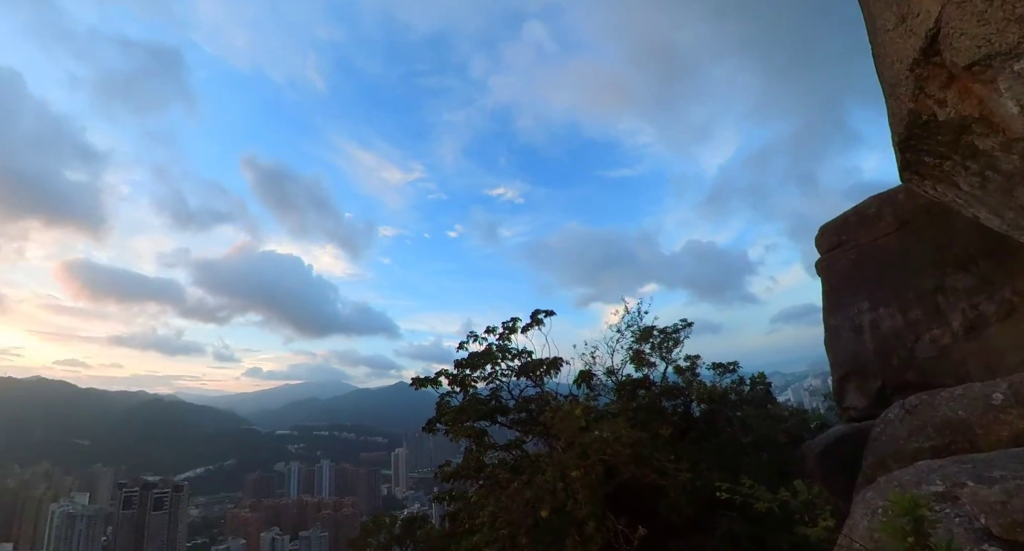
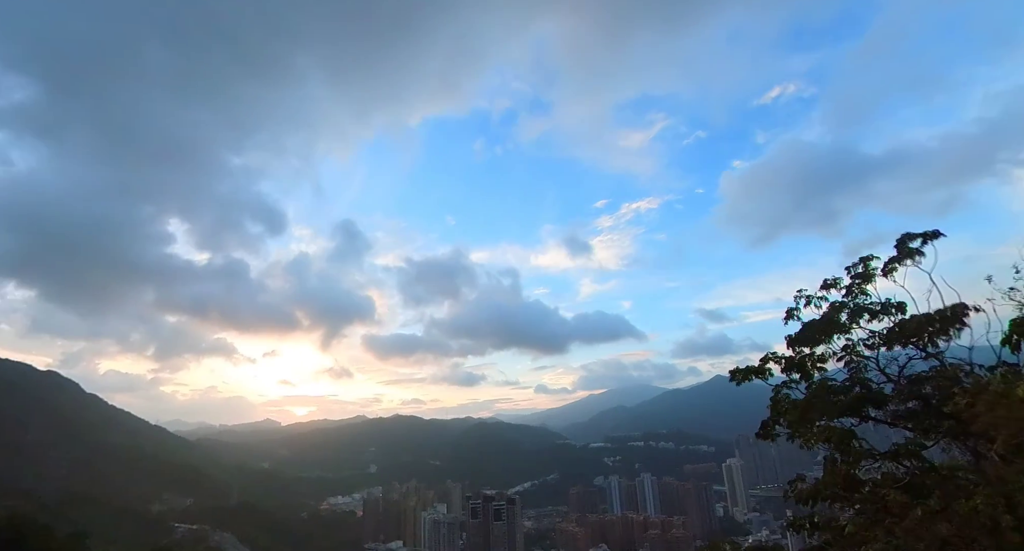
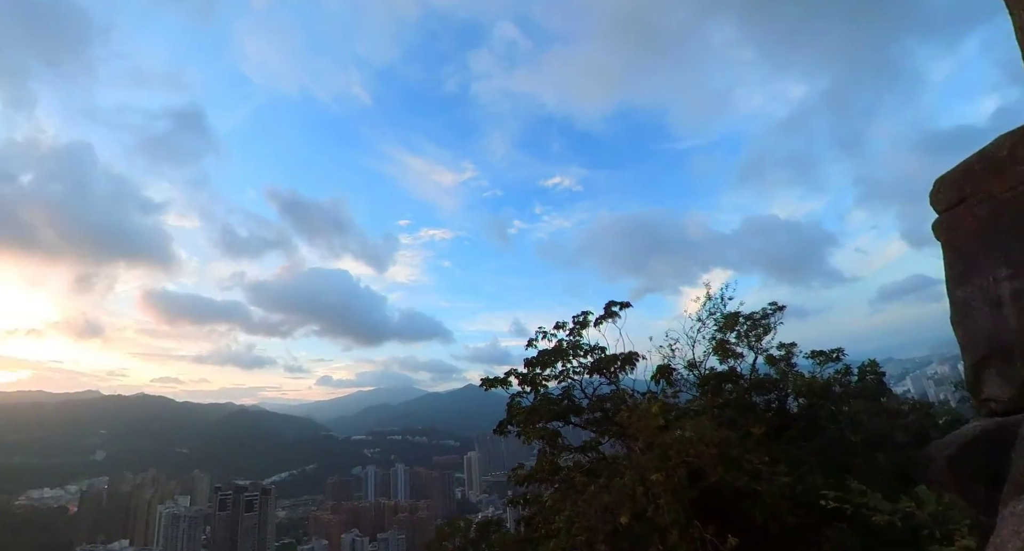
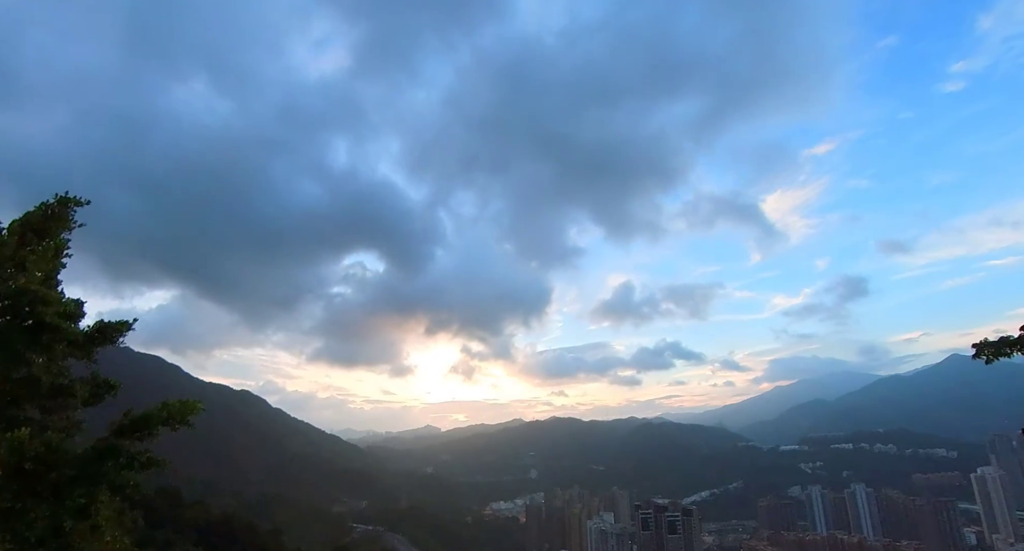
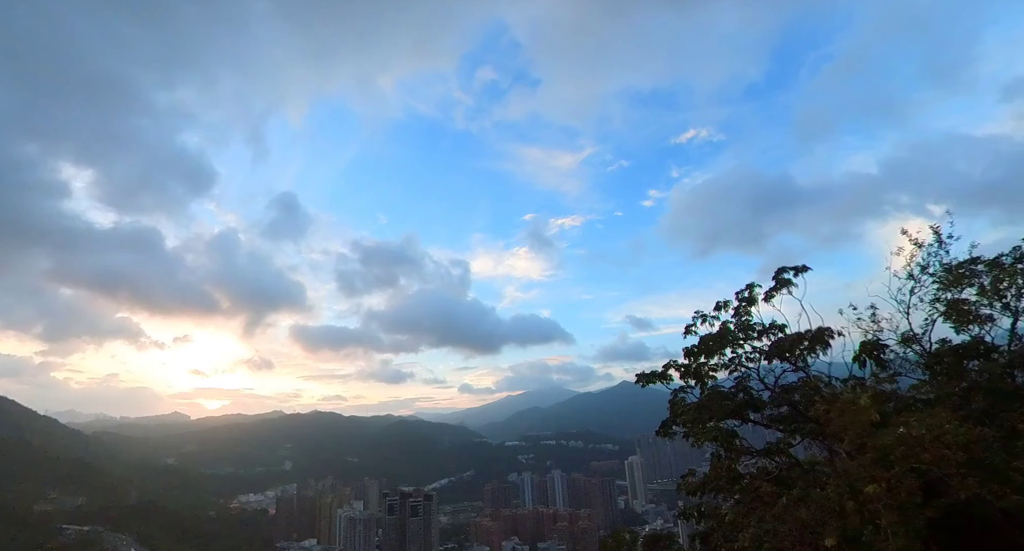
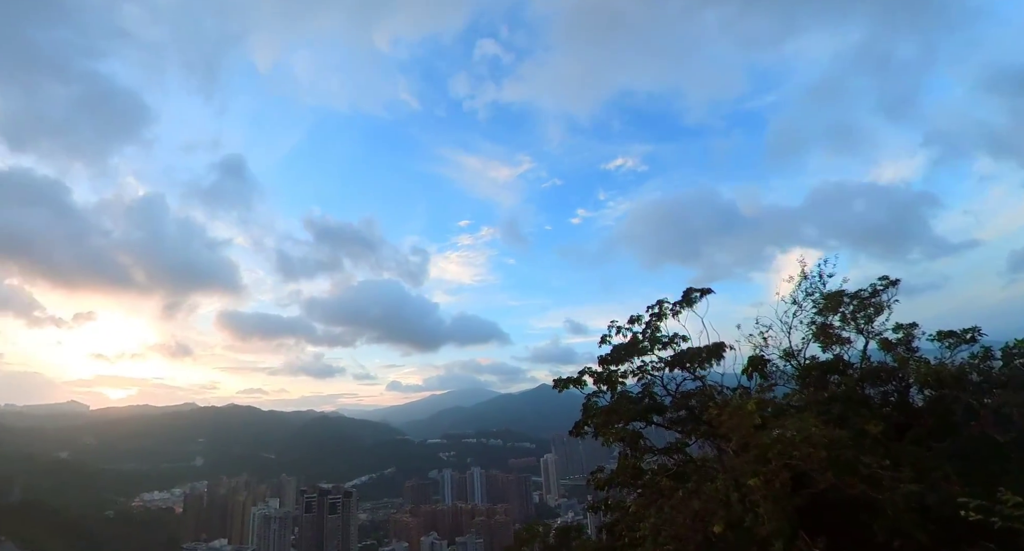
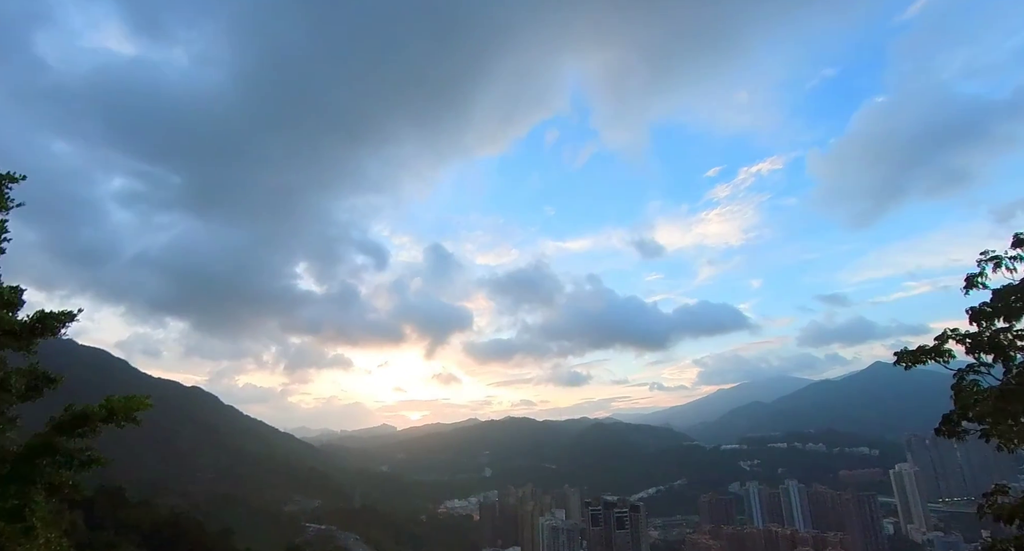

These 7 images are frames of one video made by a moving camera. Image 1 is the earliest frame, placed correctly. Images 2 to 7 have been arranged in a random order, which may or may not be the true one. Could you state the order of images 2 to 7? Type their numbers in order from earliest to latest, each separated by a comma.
3, 6, 5, 2, 7, 4
